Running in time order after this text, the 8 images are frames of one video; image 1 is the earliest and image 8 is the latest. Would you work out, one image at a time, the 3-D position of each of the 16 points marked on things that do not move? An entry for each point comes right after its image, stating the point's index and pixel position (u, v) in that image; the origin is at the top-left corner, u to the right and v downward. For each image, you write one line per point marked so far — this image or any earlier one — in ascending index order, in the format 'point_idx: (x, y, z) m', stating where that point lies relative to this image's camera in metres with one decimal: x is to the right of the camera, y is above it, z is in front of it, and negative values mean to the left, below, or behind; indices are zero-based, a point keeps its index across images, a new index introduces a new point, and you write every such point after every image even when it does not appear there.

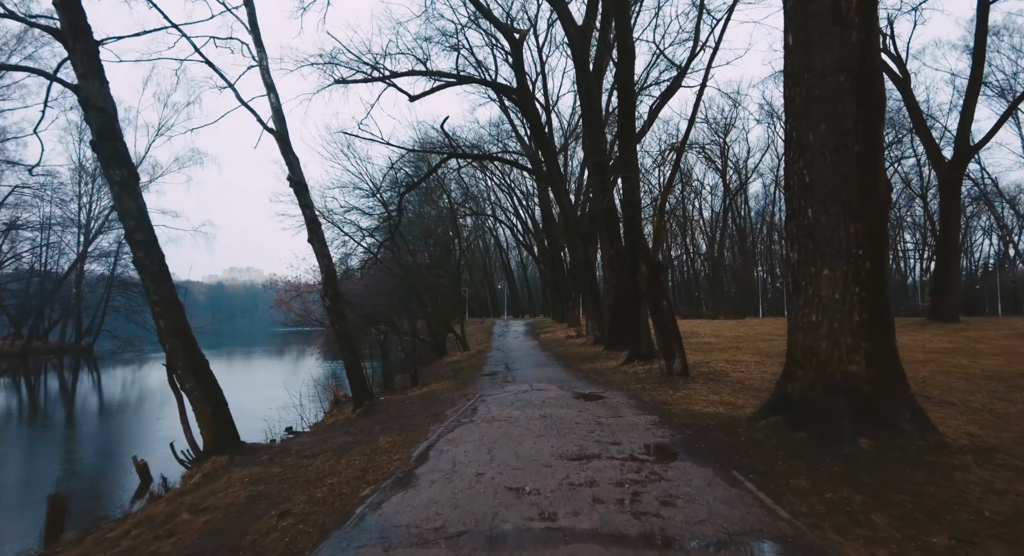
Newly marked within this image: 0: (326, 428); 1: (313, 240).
0: (-3.6, -2.9, +9.1) m
1: (-4.1, +0.7, +9.7) m
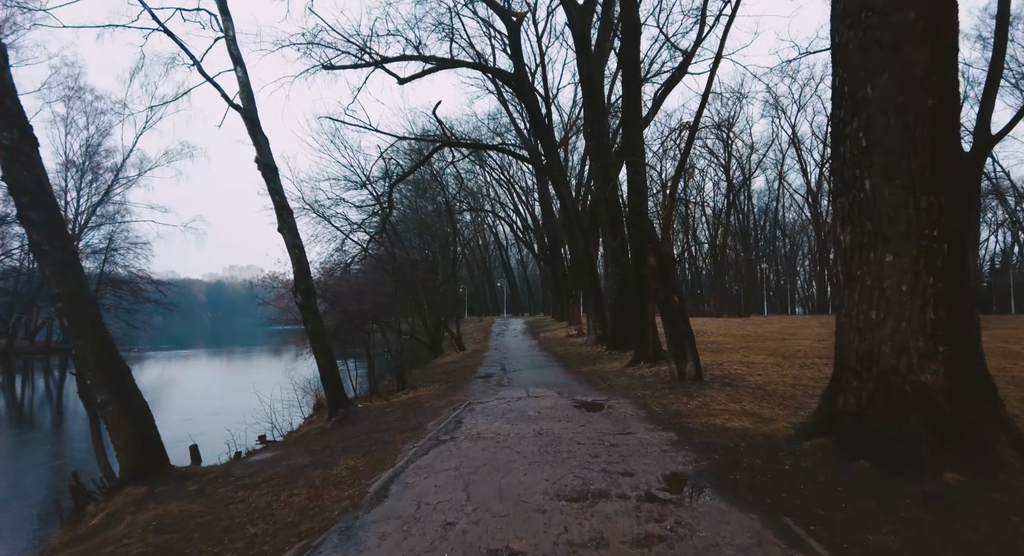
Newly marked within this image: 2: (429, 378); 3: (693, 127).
0: (-3.7, -2.8, +8.2) m
1: (-4.2, +0.8, +8.7) m
2: (-2.4, -2.9, +14.0) m
3: (+3.6, +3.0, +9.2) m
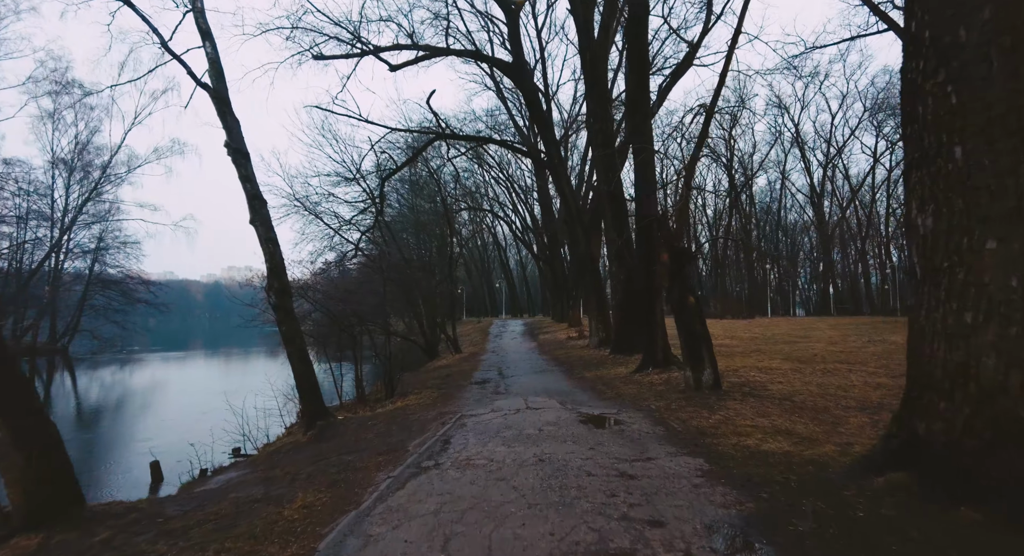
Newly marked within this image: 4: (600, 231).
0: (-3.8, -2.7, +7.3) m
1: (-4.2, +0.9, +7.9) m
2: (-2.5, -2.9, +13.1) m
3: (+3.5, +3.0, +8.4) m
4: (+3.5, +1.9, +19.1) m
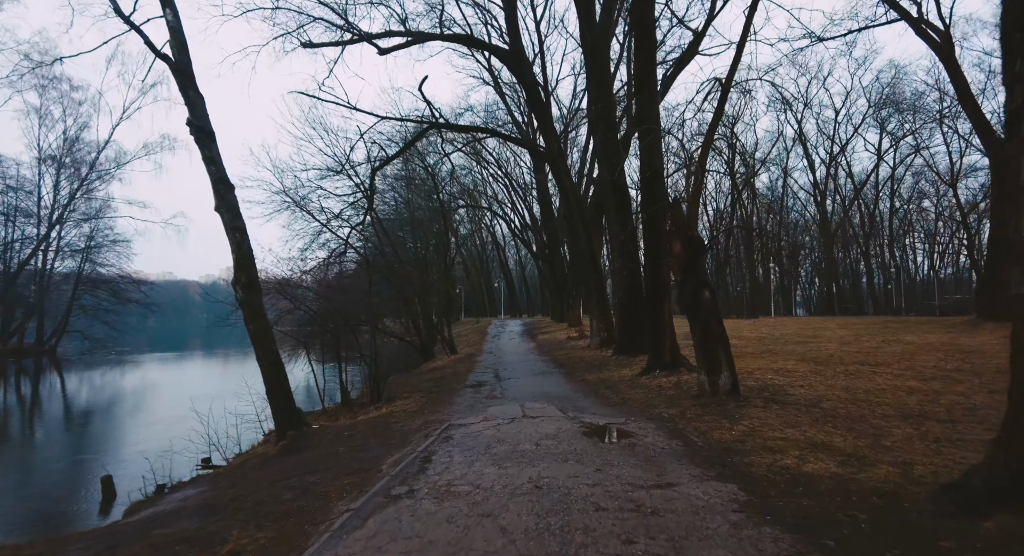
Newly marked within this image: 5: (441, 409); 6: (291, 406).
0: (-3.8, -2.6, +6.5) m
1: (-4.3, +1.0, +7.1) m
2: (-2.6, -2.8, +12.3) m
3: (+3.4, +3.1, +7.6) m
4: (+3.4, +2.0, +18.3) m
5: (-1.2, -2.2, +7.9) m
6: (-3.4, -1.9, +7.2) m
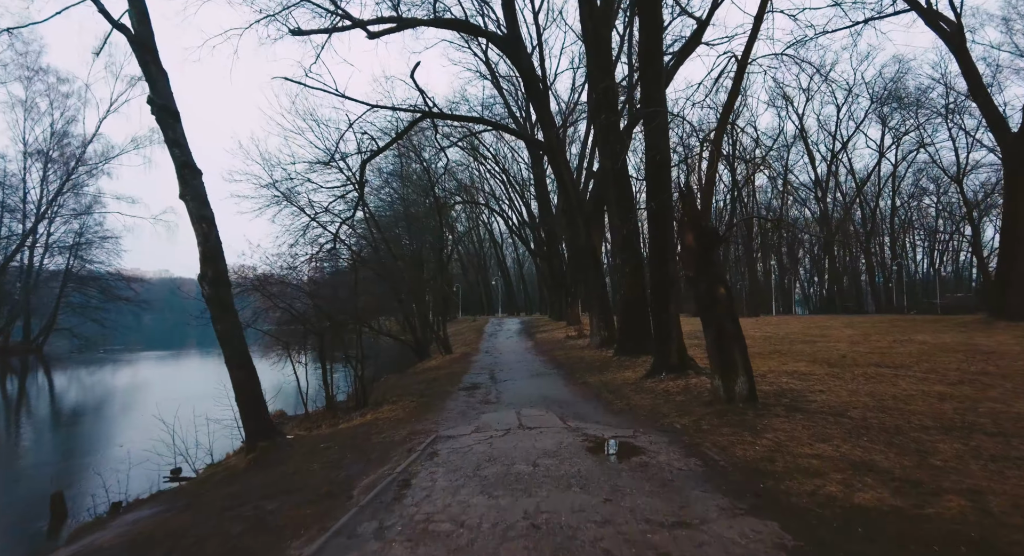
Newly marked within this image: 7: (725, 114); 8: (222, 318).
0: (-3.9, -2.6, +5.8) m
1: (-4.4, +1.1, +6.4) m
2: (-2.6, -2.7, +11.6) m
3: (+3.4, +3.2, +6.9) m
4: (+3.3, +2.1, +17.6) m
5: (-1.2, -2.1, +7.3) m
6: (-3.4, -1.9, +6.5) m
7: (+3.0, +2.4, +6.8) m
8: (-3.9, -0.6, +6.4) m
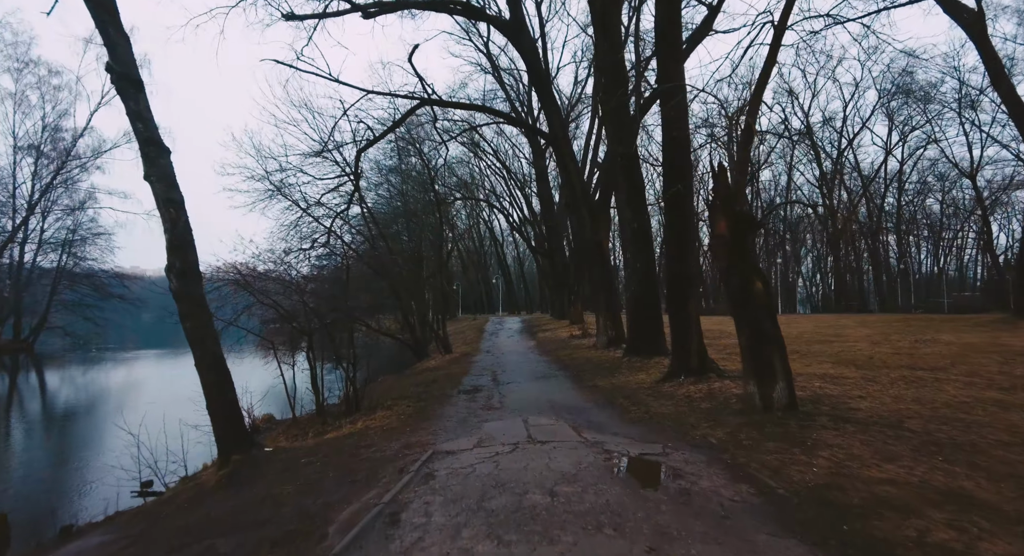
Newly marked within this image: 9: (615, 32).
0: (-3.8, -2.5, +5.1) m
1: (-4.3, +1.2, +5.6) m
2: (-2.6, -2.6, +10.9) m
3: (+3.5, +3.3, +6.2) m
4: (+3.4, +2.2, +16.8) m
5: (-1.2, -2.0, +6.5) m
6: (-3.3, -1.8, +5.8) m
7: (+3.1, +2.4, +6.1) m
8: (-3.8, -0.5, +5.6) m
9: (+2.5, +6.0, +11.7) m
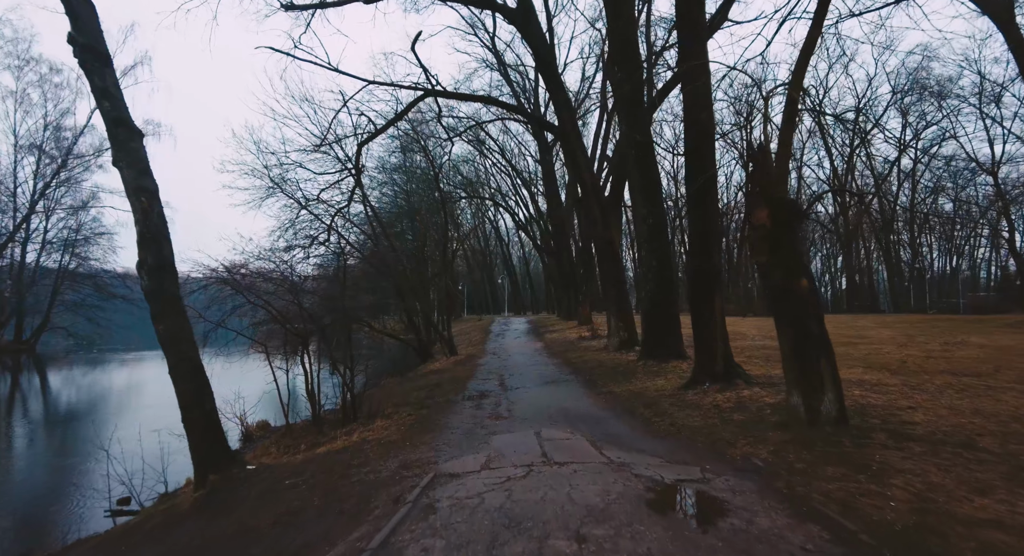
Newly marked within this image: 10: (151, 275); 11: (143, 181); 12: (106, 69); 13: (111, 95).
0: (-3.7, -2.5, +4.5) m
1: (-4.1, +1.2, +5.0) m
2: (-2.4, -2.6, +10.3) m
3: (+3.6, +3.3, +5.5) m
4: (+3.6, +2.2, +16.2) m
5: (-1.0, -2.0, +5.9) m
6: (-3.2, -1.8, +5.2) m
7: (+3.3, +2.5, +5.4) m
8: (-3.7, -0.4, +5.0) m
9: (+2.7, +6.1, +11.0) m
10: (-3.8, 0.0, +5.0) m
11: (-3.9, +1.0, +5.1) m
12: (-4.3, +2.2, +5.0) m
13: (-4.2, +1.9, +5.0) m
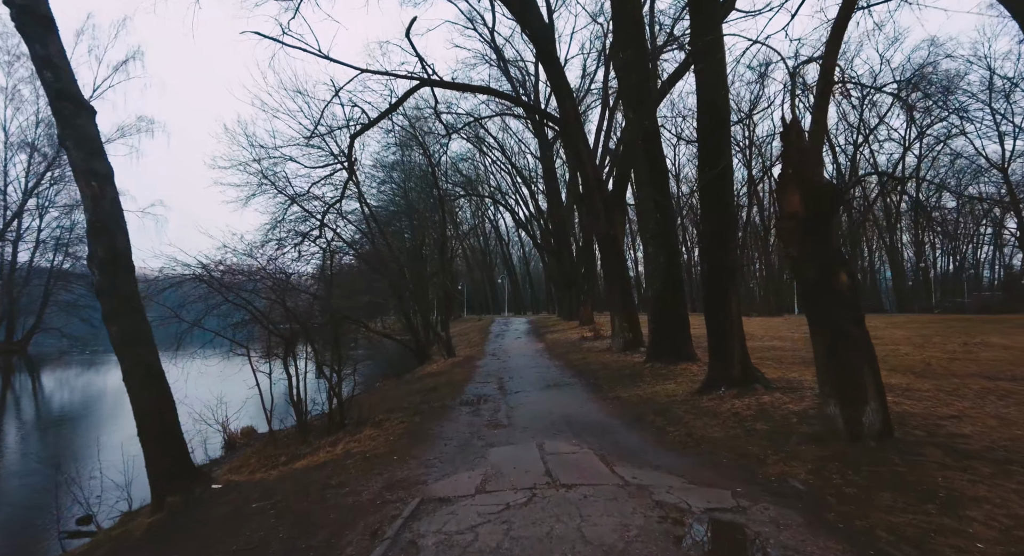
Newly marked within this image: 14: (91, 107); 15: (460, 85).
0: (-3.7, -2.4, +3.9) m
1: (-4.2, +1.2, +4.5) m
2: (-2.4, -2.5, +9.7) m
3: (+3.6, +3.4, +4.9) m
4: (+3.6, +2.3, +15.6) m
5: (-1.0, -1.9, +5.3) m
6: (-3.2, -1.7, +4.6) m
7: (+3.3, +2.5, +4.8) m
8: (-3.7, -0.4, +4.4) m
9: (+2.7, +6.1, +10.5) m
10: (-3.8, +0.1, +4.4) m
11: (-3.9, +1.1, +4.5) m
12: (-4.3, +2.2, +4.4) m
13: (-4.2, +2.0, +4.4) m
14: (-4.1, +1.7, +4.6) m
15: (-1.4, +5.2, +12.8) m
